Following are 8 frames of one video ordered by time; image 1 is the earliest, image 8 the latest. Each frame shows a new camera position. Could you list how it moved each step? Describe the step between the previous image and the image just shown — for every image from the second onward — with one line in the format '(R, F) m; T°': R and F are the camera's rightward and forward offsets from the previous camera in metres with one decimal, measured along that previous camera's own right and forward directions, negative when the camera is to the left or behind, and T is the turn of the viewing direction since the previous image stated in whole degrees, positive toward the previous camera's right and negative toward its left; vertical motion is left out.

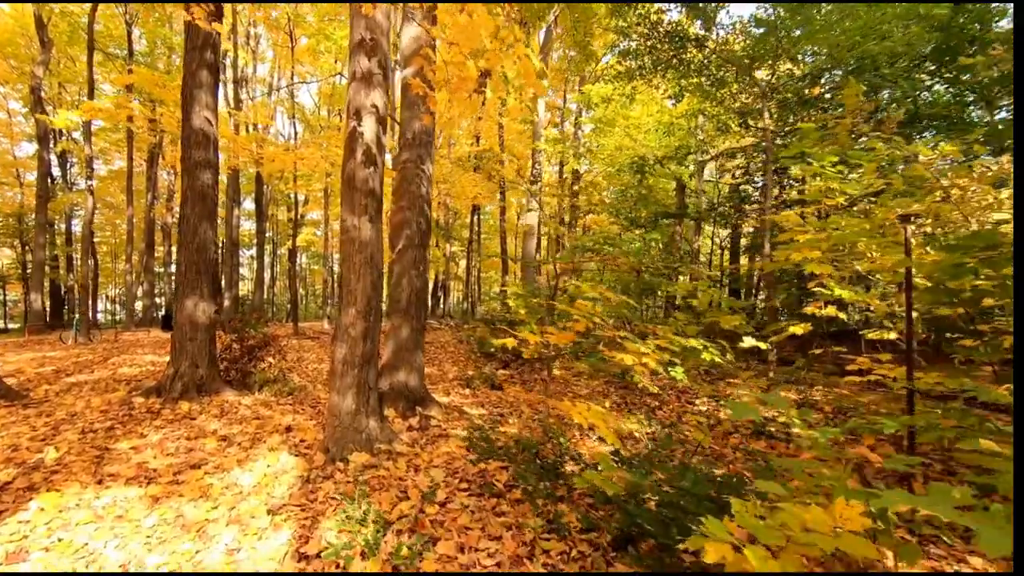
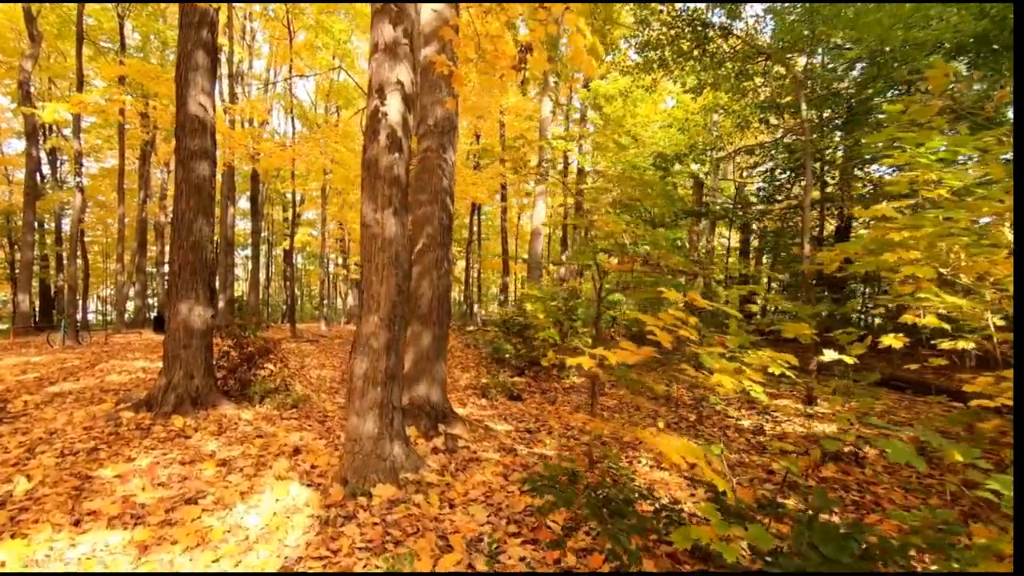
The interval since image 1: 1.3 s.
(-0.4, +0.6) m; +1°
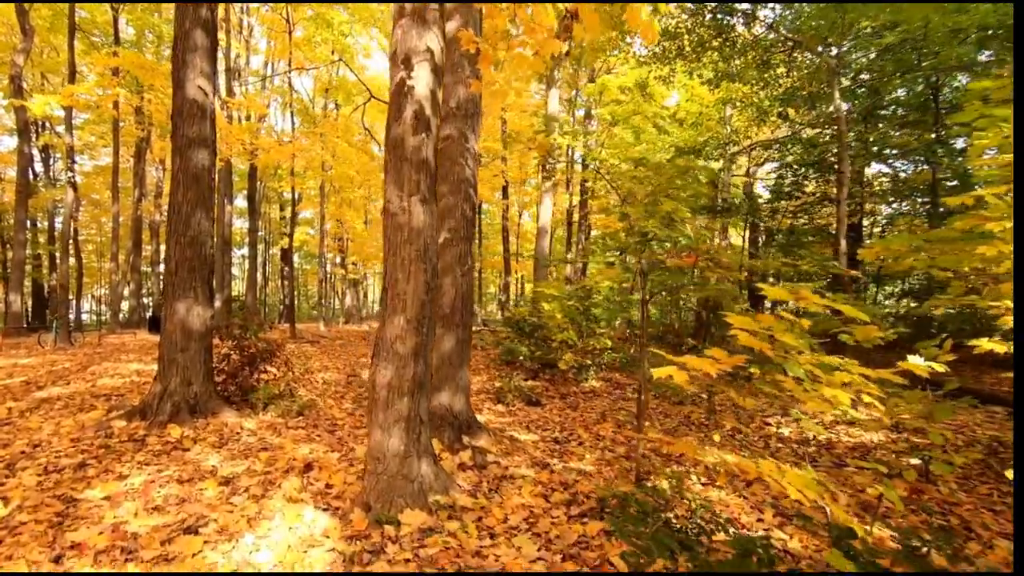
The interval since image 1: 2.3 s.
(-0.3, +0.4) m; 0°
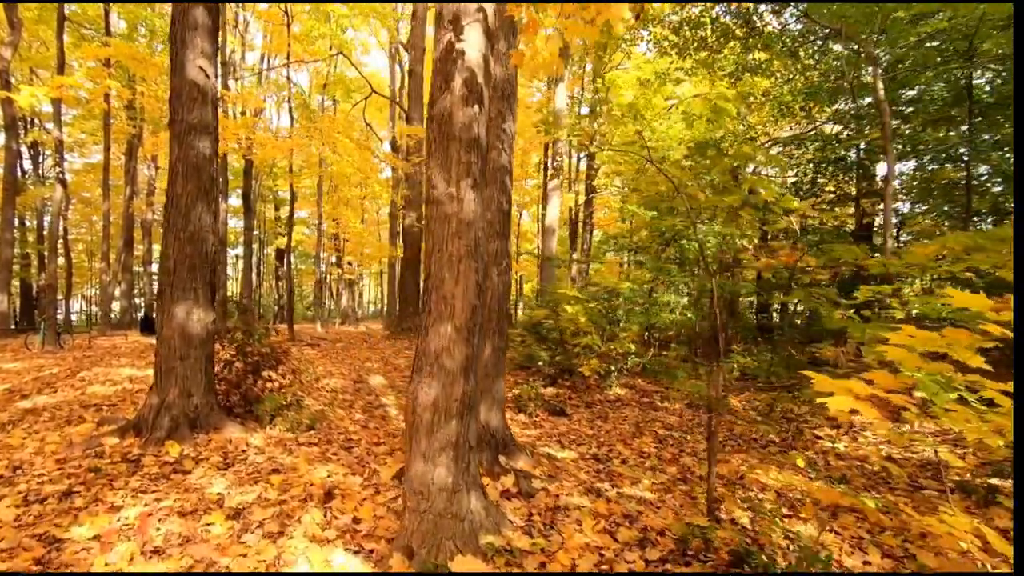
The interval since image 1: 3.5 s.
(-0.4, +0.5) m; +1°
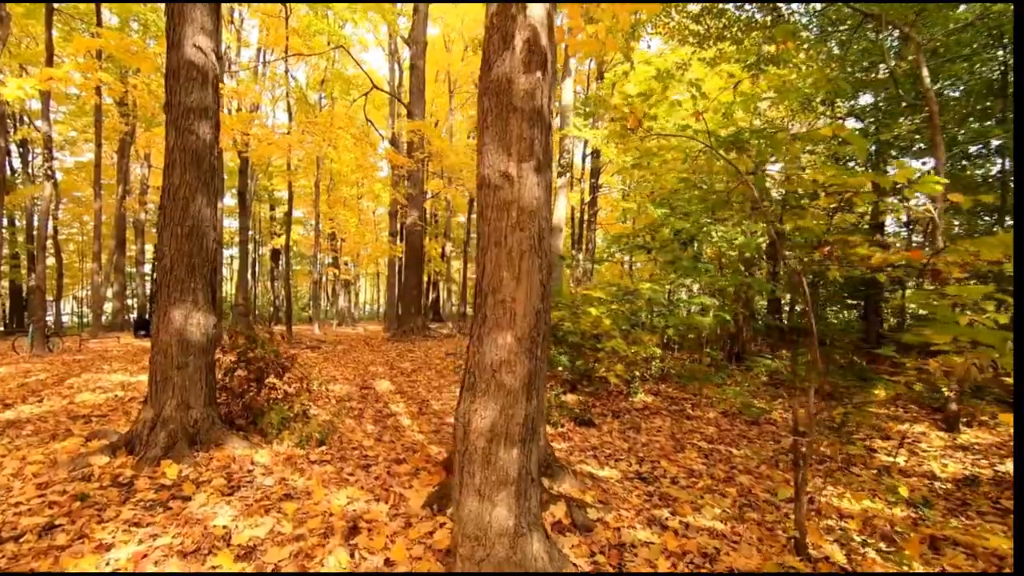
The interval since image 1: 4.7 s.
(-0.3, +0.5) m; +1°
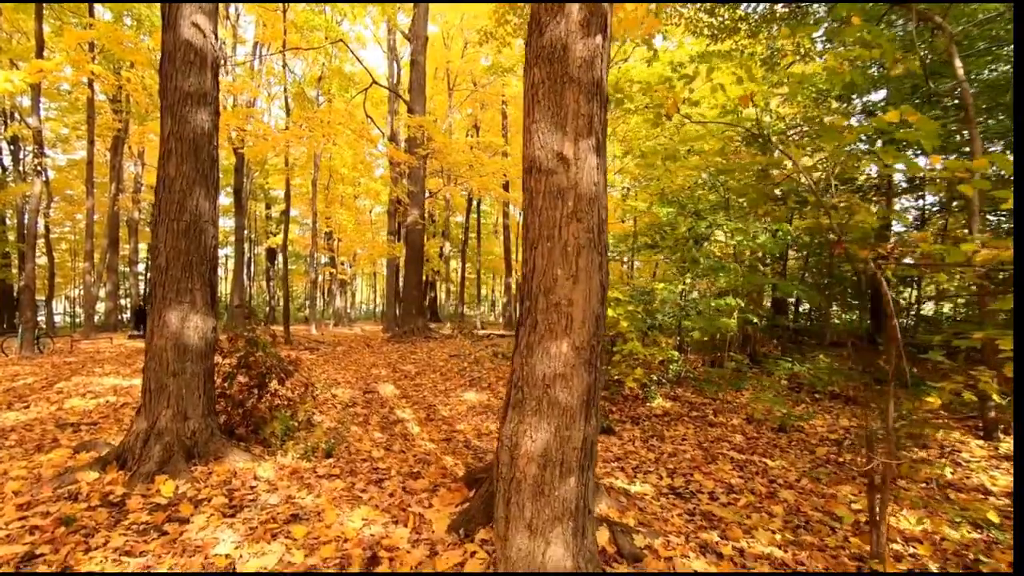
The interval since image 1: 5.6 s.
(-0.2, +0.3) m; 0°
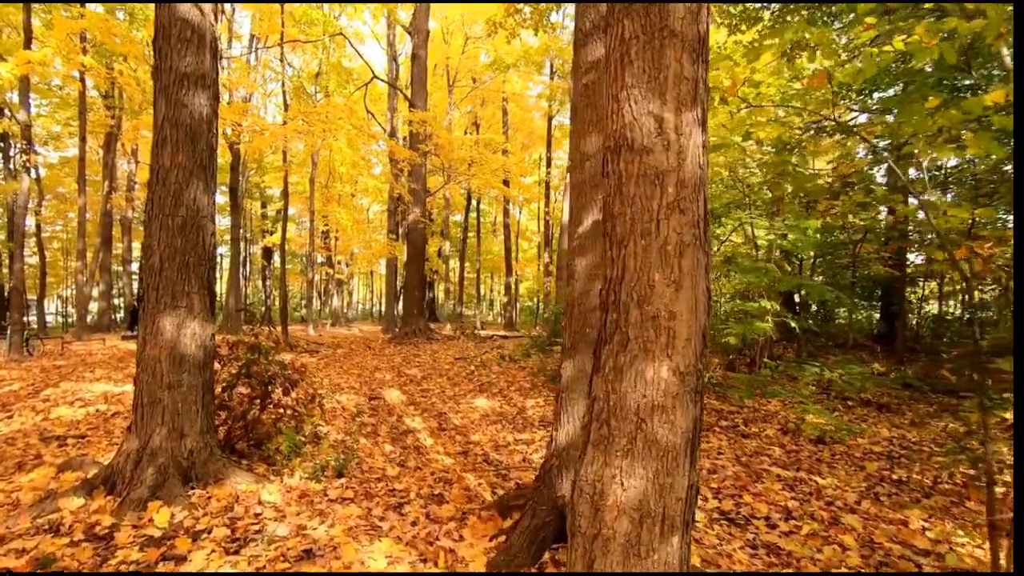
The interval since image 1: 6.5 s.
(-0.3, +0.4) m; 0°
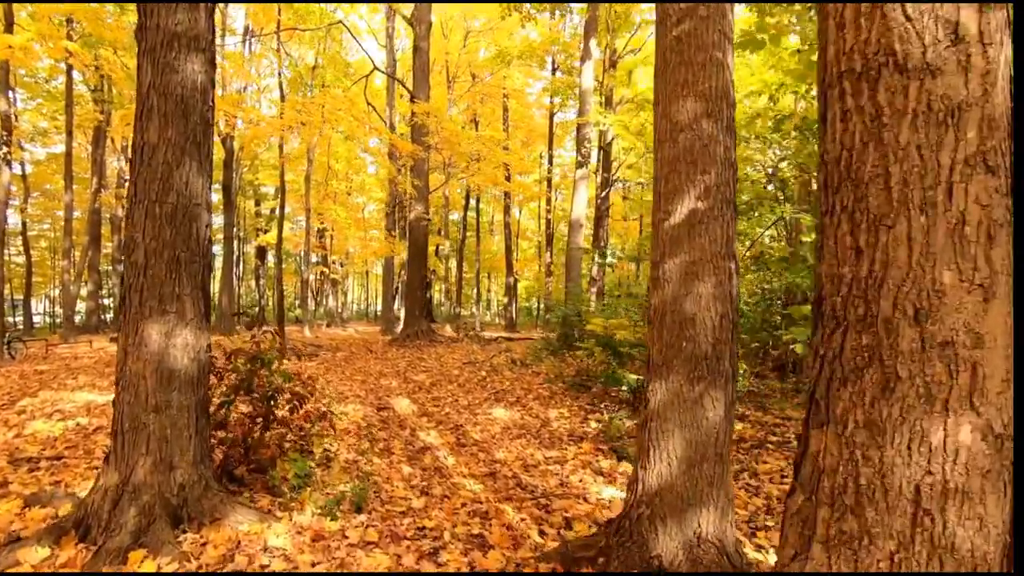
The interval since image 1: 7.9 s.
(-0.4, +0.6) m; +1°
